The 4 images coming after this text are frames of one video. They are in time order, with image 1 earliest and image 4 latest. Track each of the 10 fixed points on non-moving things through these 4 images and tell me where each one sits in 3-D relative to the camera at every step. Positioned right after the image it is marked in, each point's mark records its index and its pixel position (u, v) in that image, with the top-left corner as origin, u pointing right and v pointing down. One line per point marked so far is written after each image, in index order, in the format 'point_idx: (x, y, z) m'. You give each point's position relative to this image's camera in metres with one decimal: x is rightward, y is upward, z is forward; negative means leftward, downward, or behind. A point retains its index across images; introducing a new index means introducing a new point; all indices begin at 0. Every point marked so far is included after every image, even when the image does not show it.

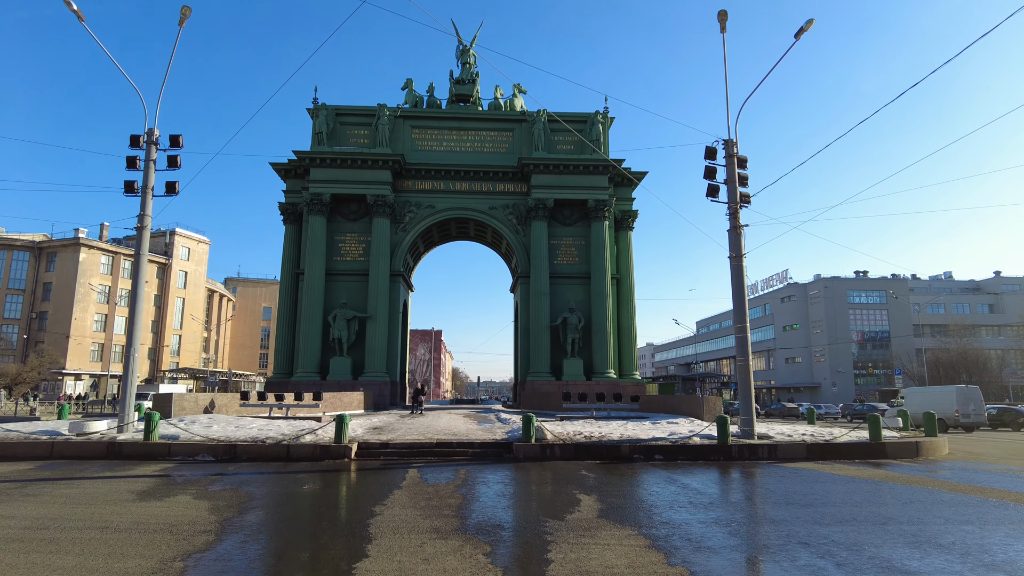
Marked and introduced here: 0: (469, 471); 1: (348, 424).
0: (-0.8, -3.3, +11.2) m
1: (-3.4, -2.8, +12.7) m
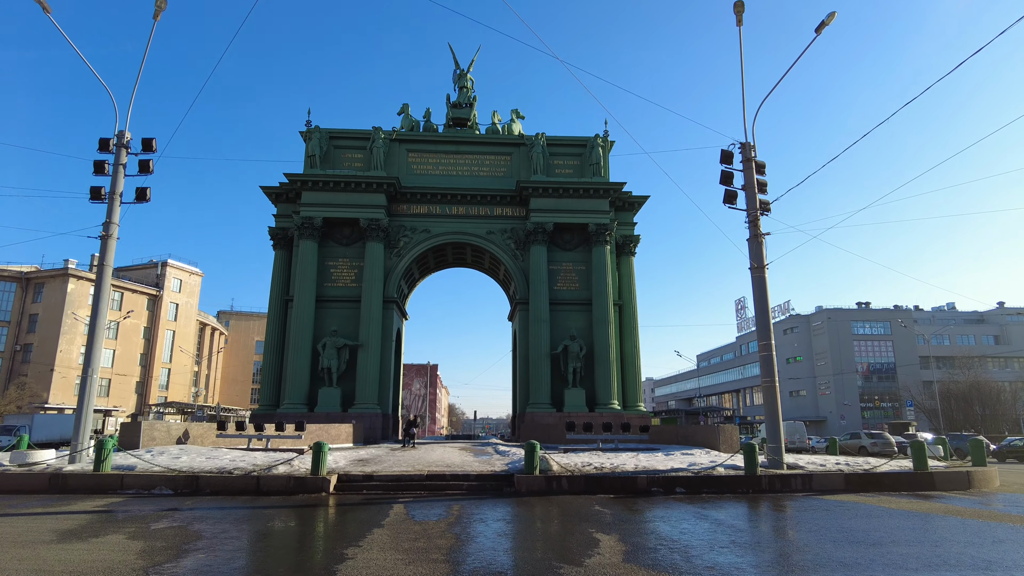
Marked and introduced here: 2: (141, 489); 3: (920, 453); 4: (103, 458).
0: (-0.8, -3.4, +9.7) m
1: (-3.4, -3.0, +11.2) m
2: (-6.3, -3.4, +10.5) m
3: (+7.8, -3.1, +11.8) m
4: (-7.3, -3.0, +10.9) m
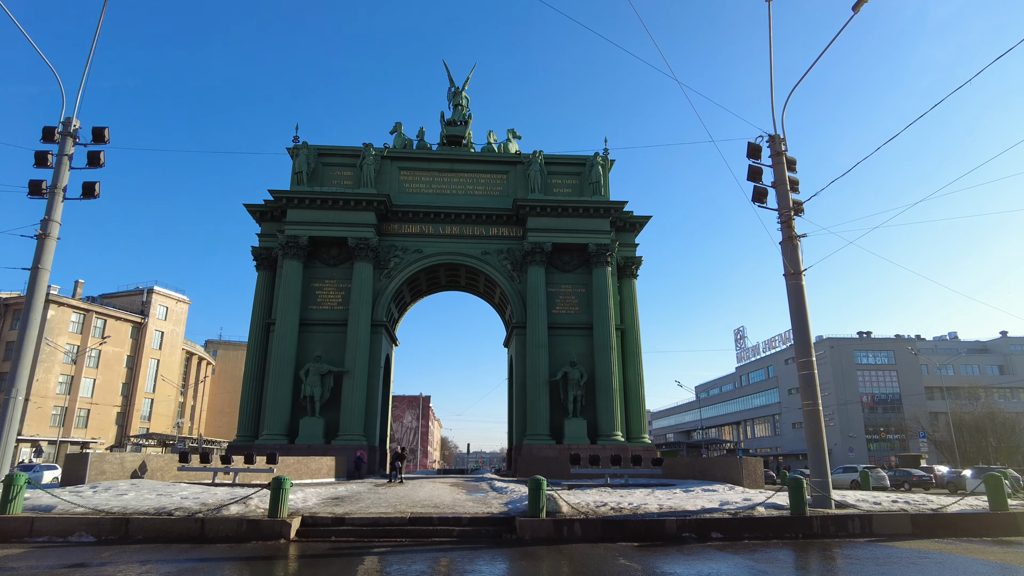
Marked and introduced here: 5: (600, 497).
0: (-0.7, -3.4, +7.8) m
1: (-3.3, -3.0, +9.3) m
2: (-6.3, -3.4, +8.5) m
3: (+7.8, -3.3, +10.0) m
4: (-7.3, -3.0, +9.0) m
5: (+1.8, -4.1, +12.1) m
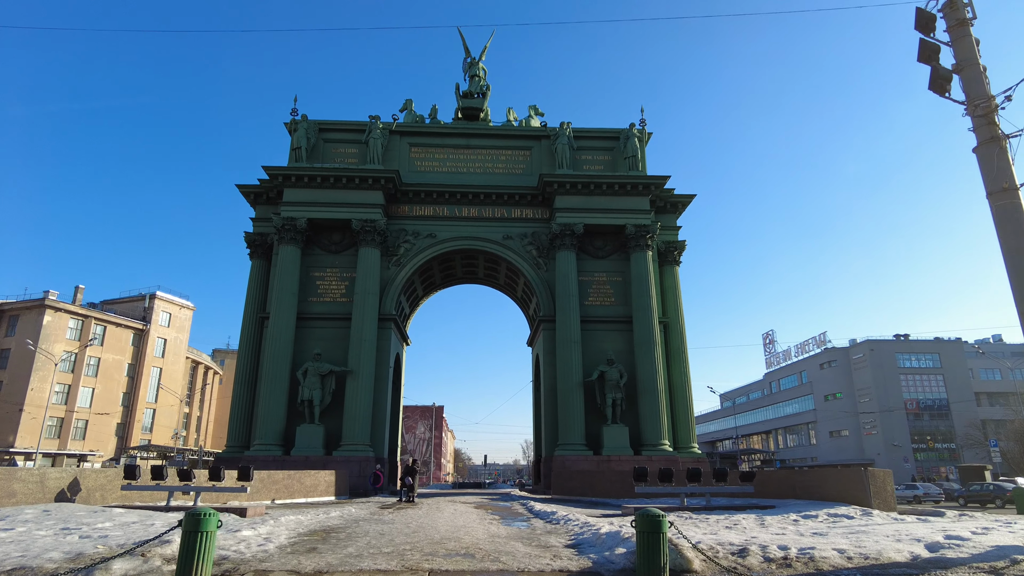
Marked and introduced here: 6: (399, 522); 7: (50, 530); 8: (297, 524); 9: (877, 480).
0: (0.0, -2.5, +3.9) m
1: (-2.5, -2.1, +5.4) m
2: (-5.5, -2.5, +4.7) m
3: (+8.6, -2.3, +5.9) m
4: (-6.5, -2.2, +5.2) m
5: (+2.6, -3.2, +8.1) m
6: (-2.0, -4.1, +10.9) m
7: (-6.2, -3.3, +8.4) m
8: (-3.3, -3.7, +9.7) m
9: (+7.1, -3.8, +12.1) m
